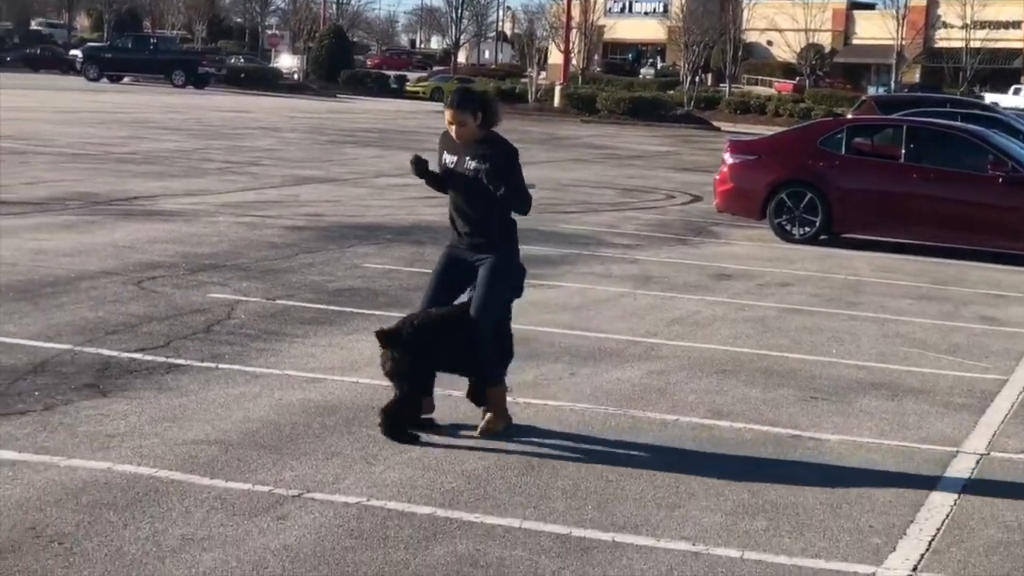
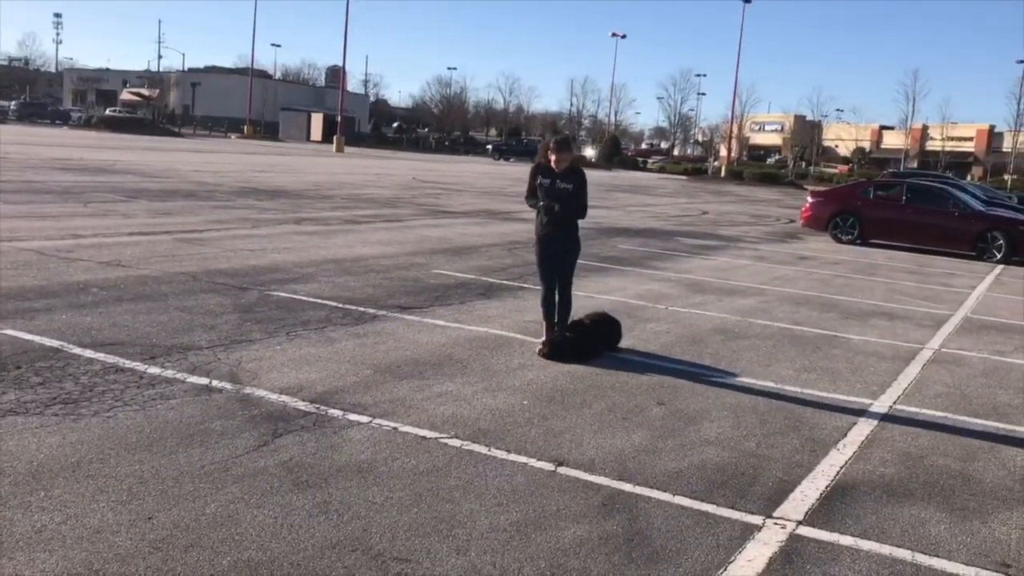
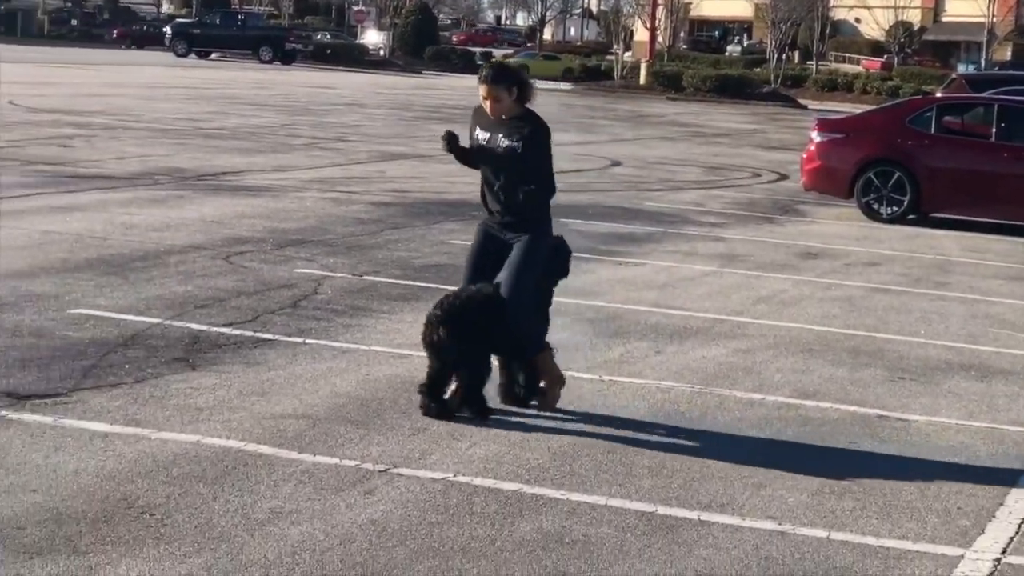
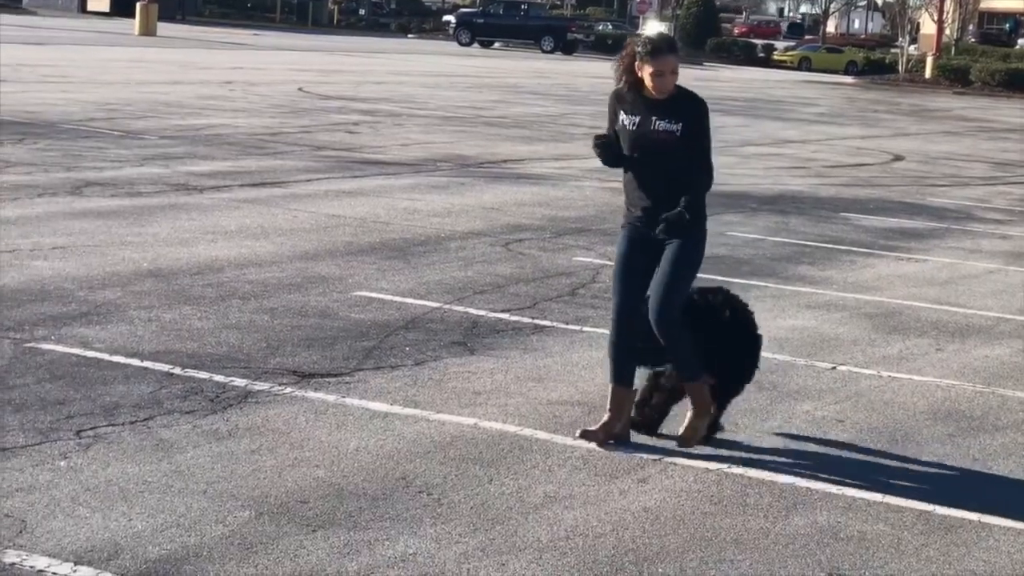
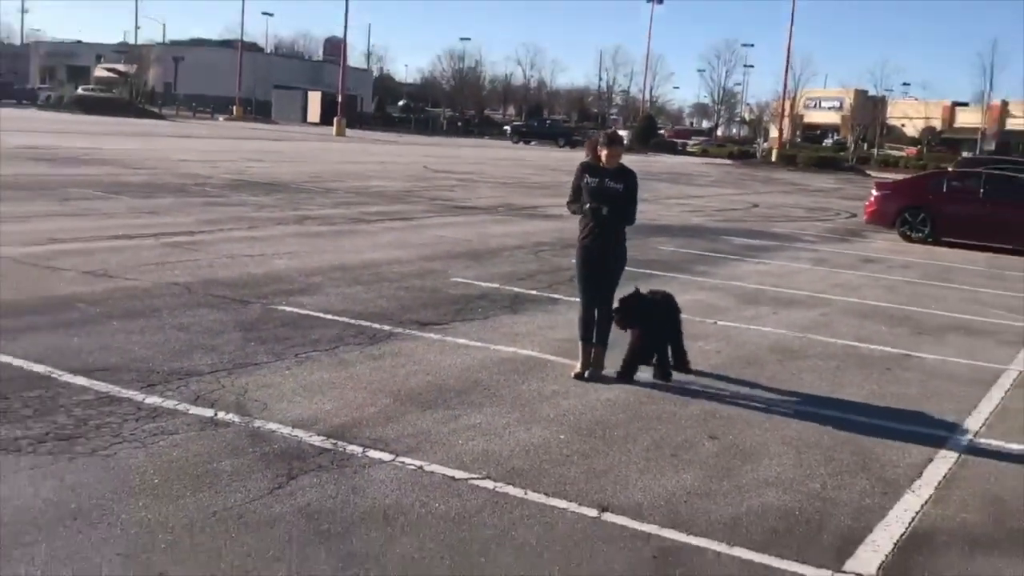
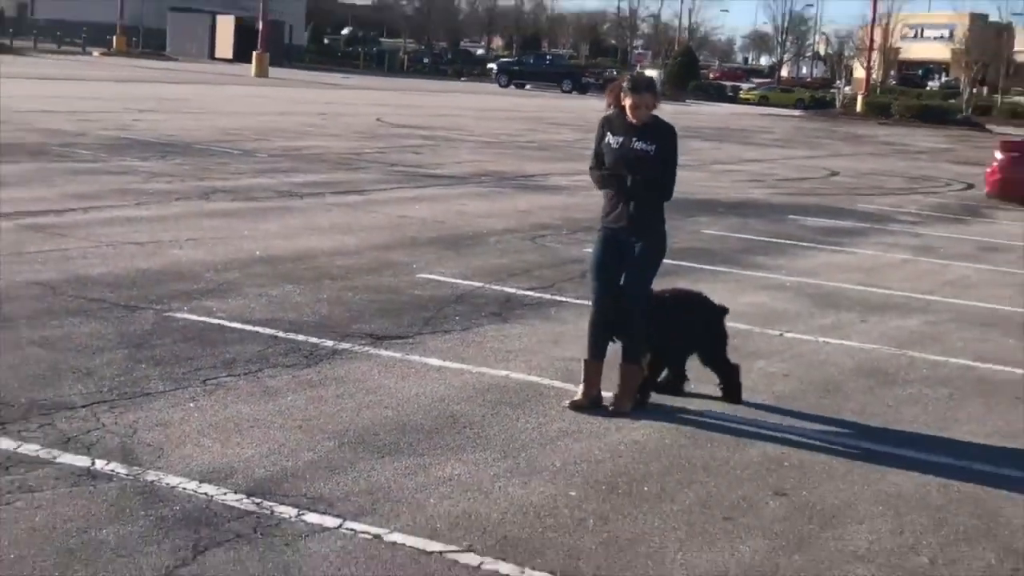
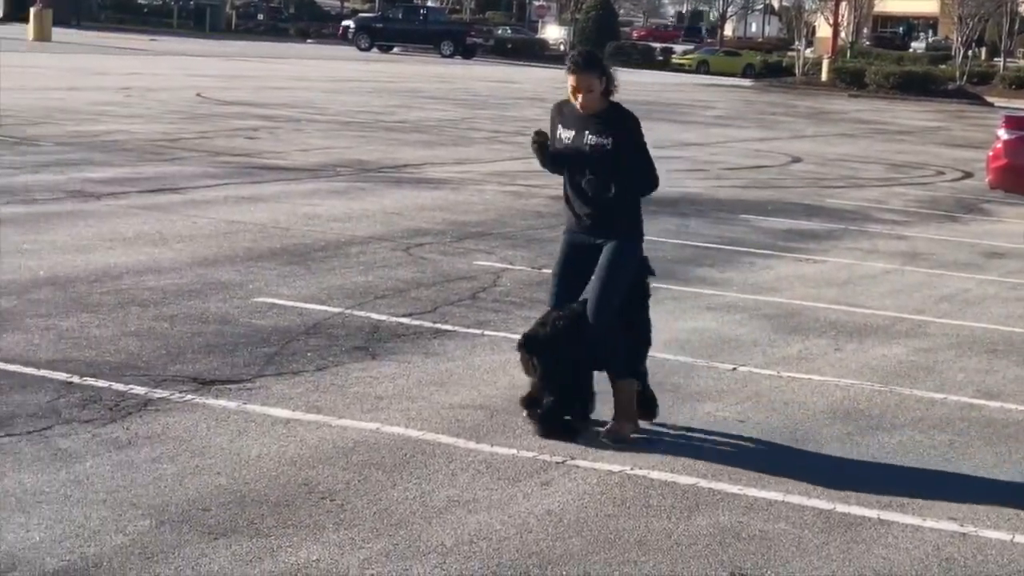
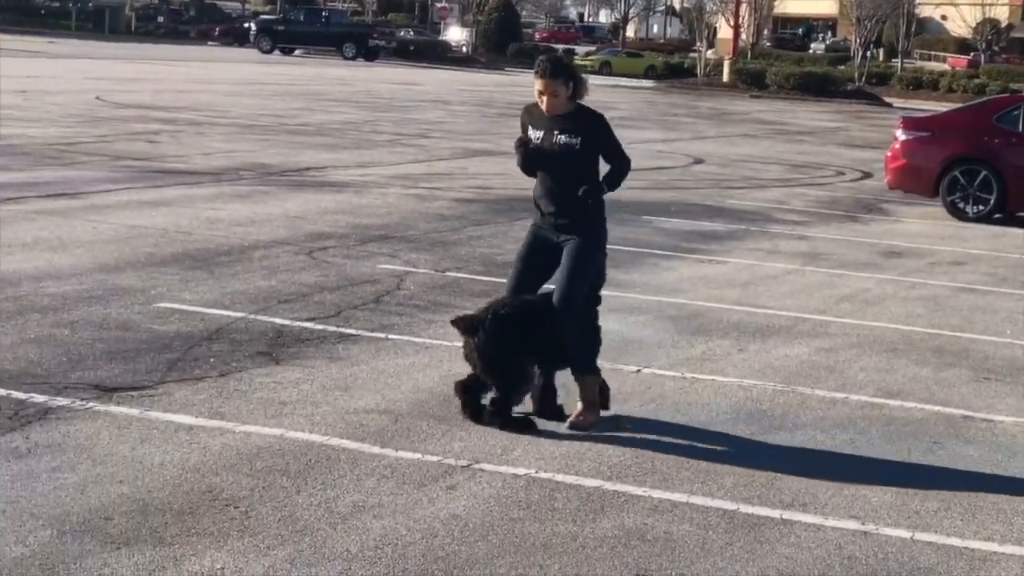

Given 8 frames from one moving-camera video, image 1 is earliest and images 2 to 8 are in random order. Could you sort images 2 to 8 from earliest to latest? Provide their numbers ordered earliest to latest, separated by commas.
3, 8, 7, 4, 6, 5, 2
